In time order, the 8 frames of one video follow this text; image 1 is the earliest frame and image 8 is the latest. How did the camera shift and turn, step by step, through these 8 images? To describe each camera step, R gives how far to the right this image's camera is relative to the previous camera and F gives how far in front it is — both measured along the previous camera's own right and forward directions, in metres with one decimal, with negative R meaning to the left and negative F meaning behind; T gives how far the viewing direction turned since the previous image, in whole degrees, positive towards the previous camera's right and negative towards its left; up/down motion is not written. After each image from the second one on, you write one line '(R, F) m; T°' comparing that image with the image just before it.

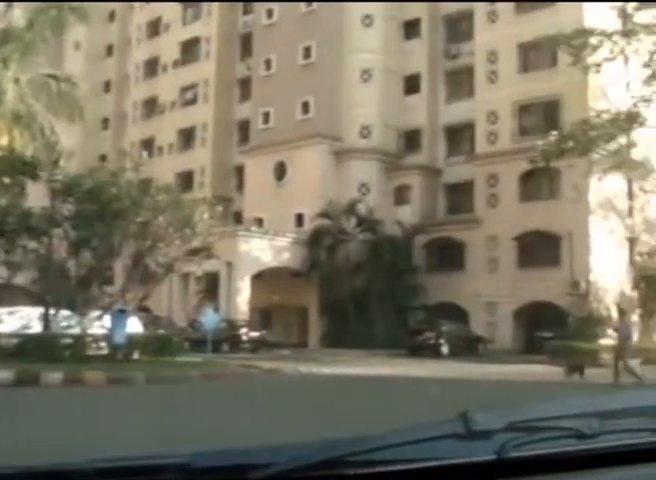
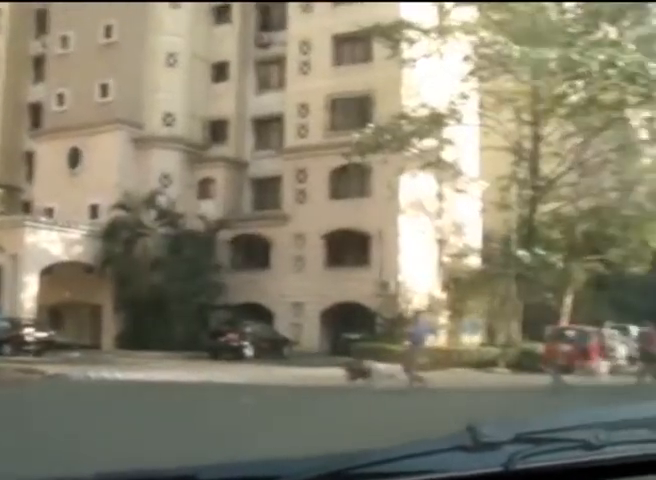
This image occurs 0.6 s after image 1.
(-0.1, +0.2) m; +12°
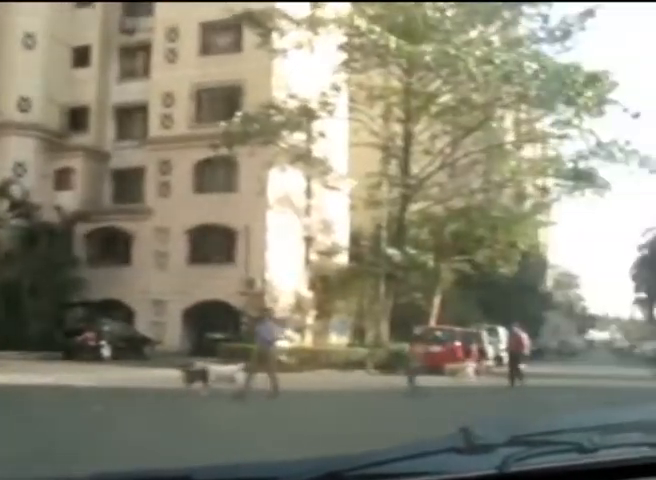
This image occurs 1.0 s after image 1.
(0.0, +0.1) m; +7°
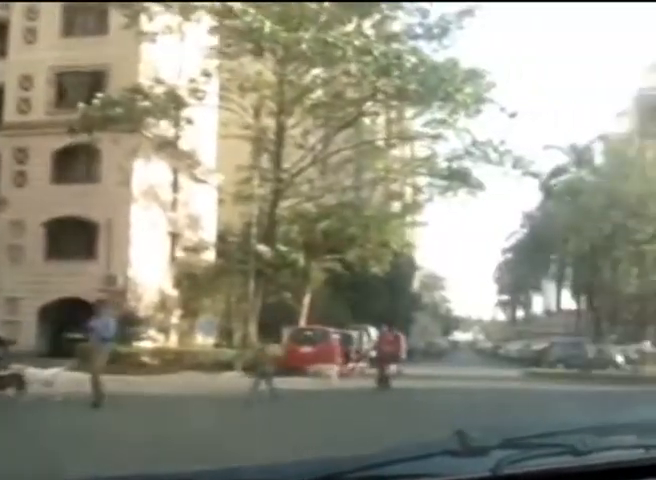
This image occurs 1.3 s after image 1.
(0.0, +0.1) m; +7°
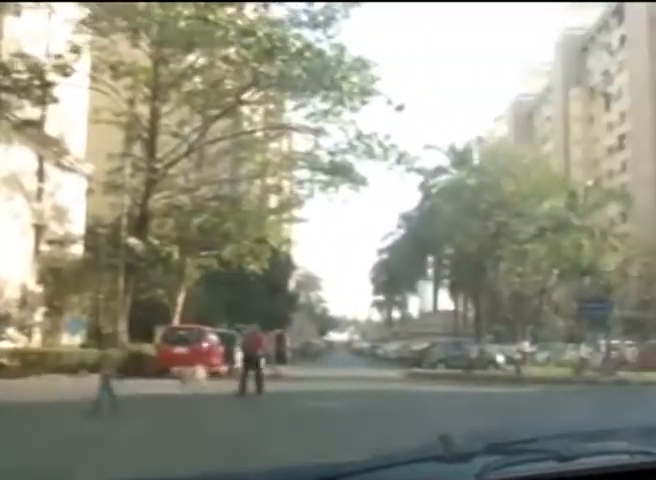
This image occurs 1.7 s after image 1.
(0.0, +0.2) m; +6°
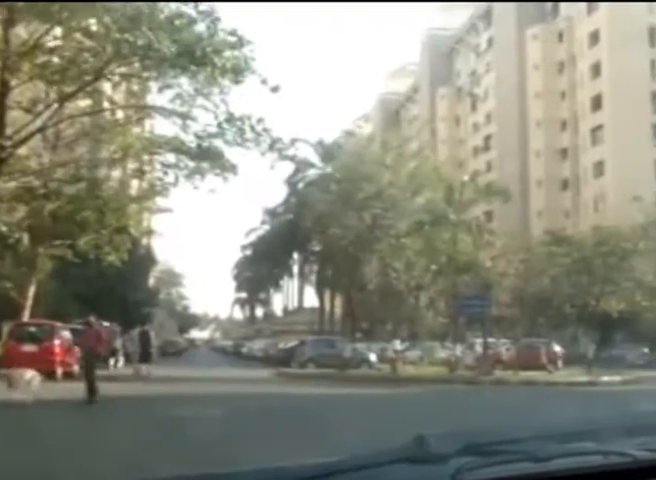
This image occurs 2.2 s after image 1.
(0.0, +0.2) m; +7°
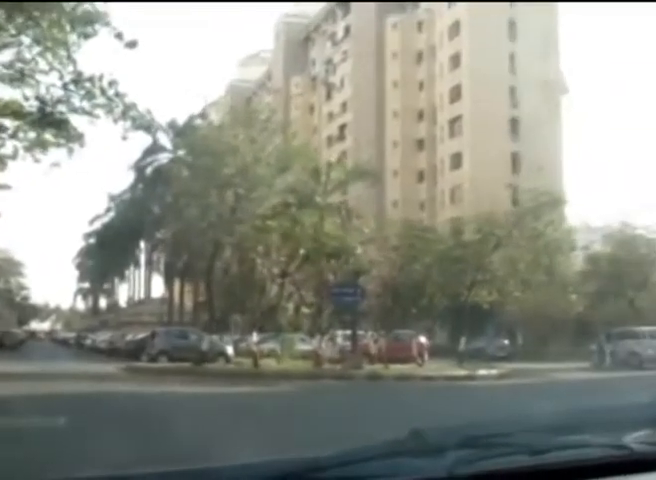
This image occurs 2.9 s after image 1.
(0.0, +0.4) m; +8°
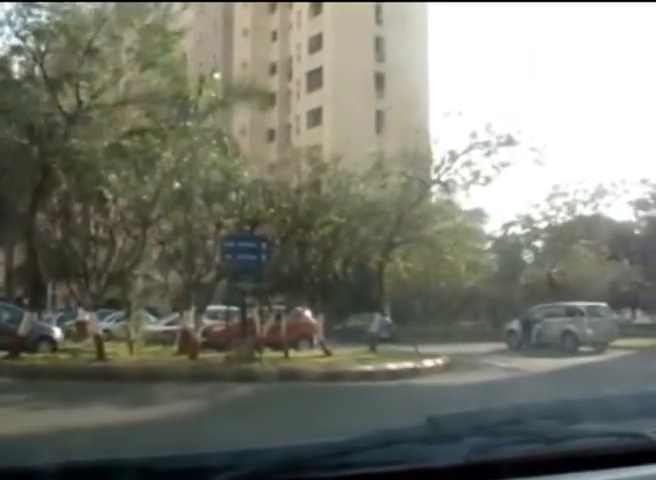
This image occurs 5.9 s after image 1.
(-0.1, +1.2) m; +9°
